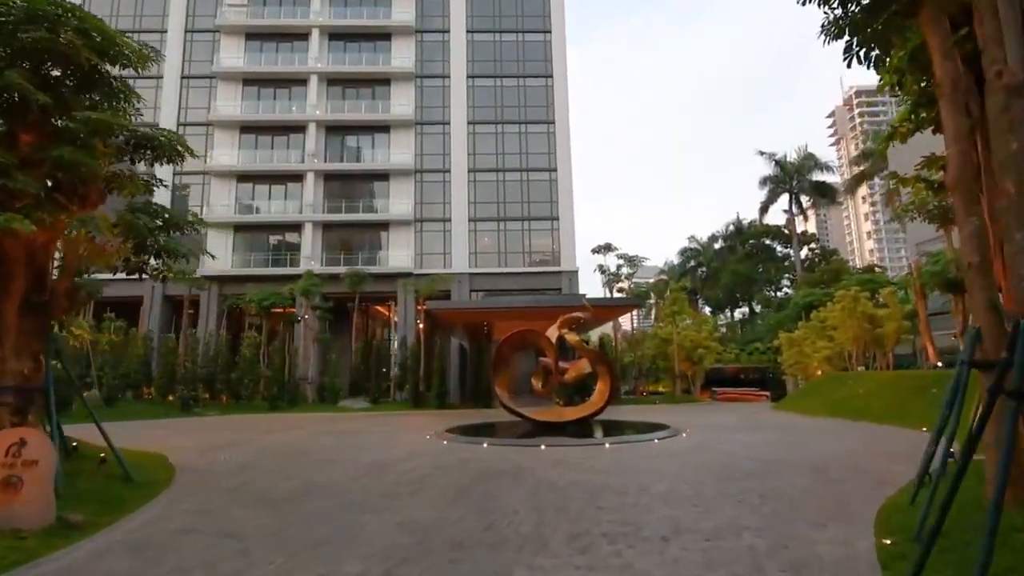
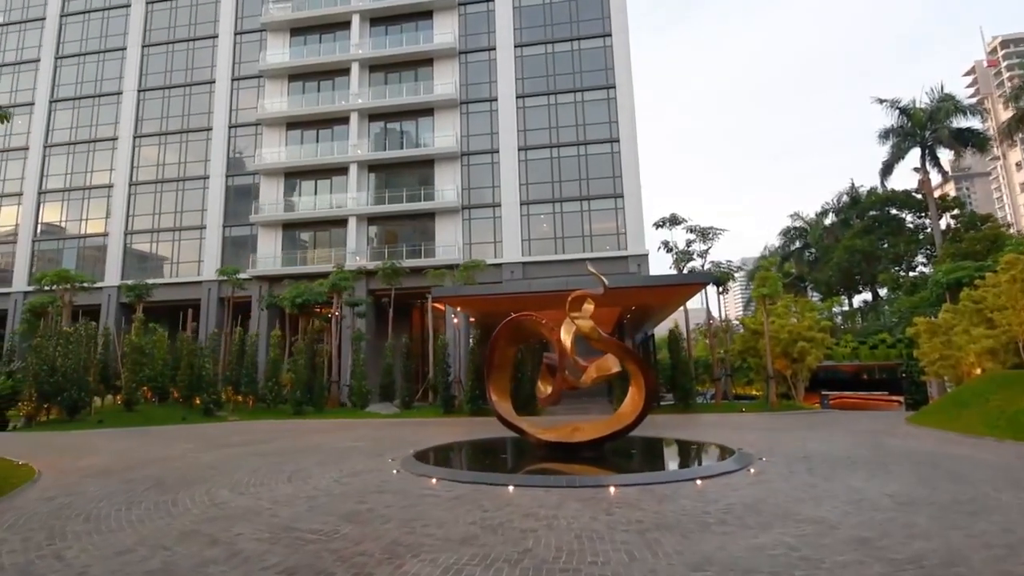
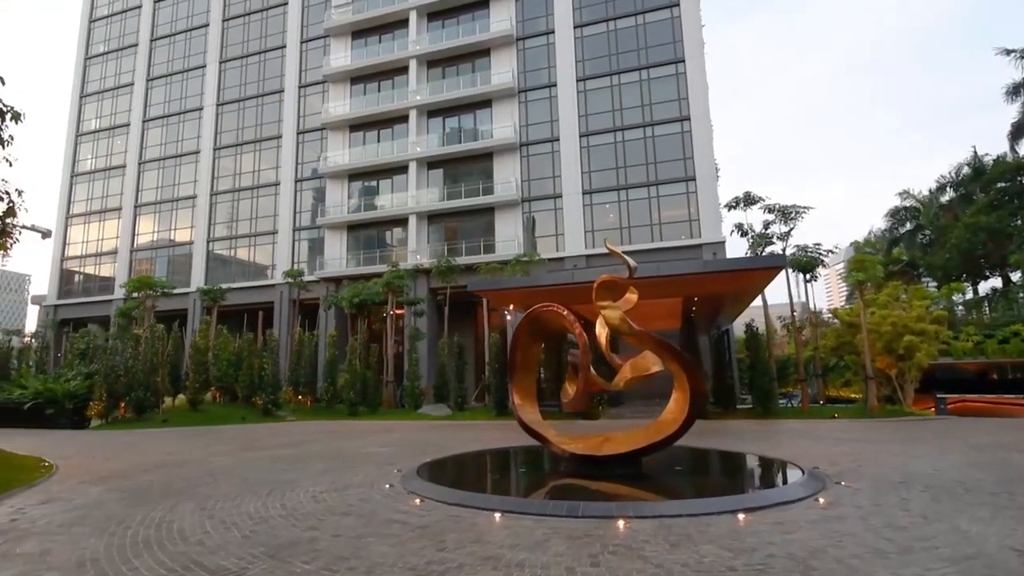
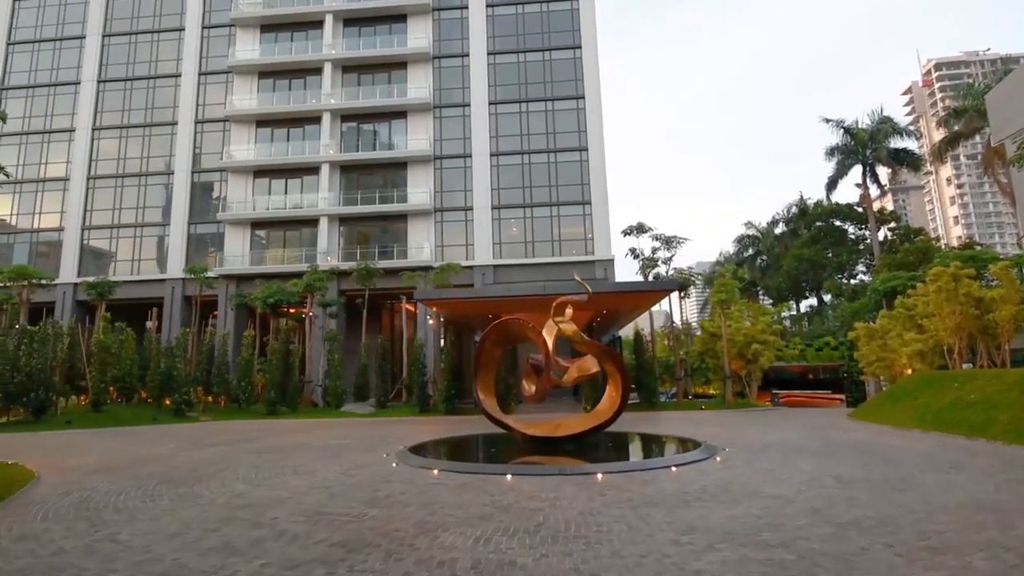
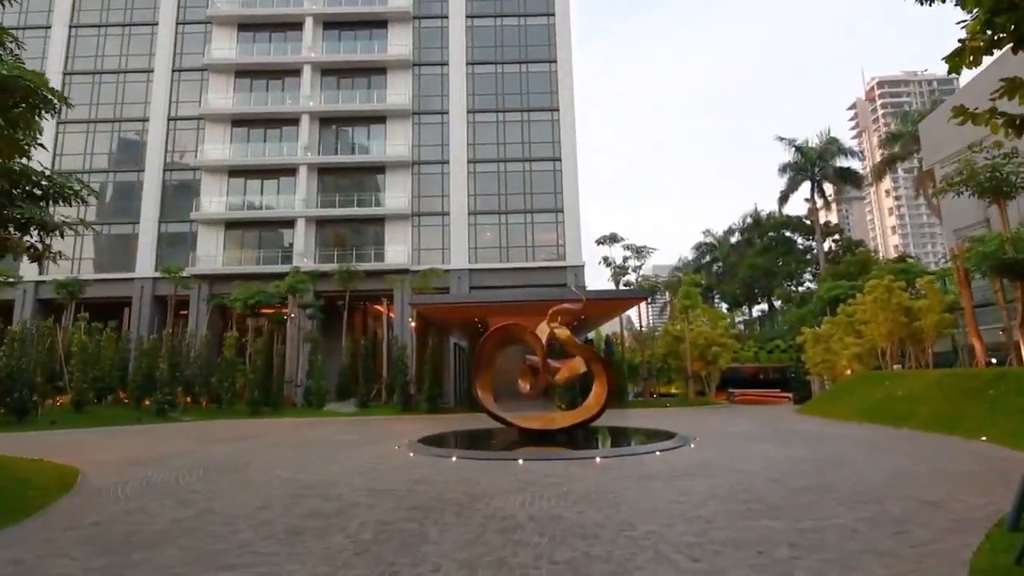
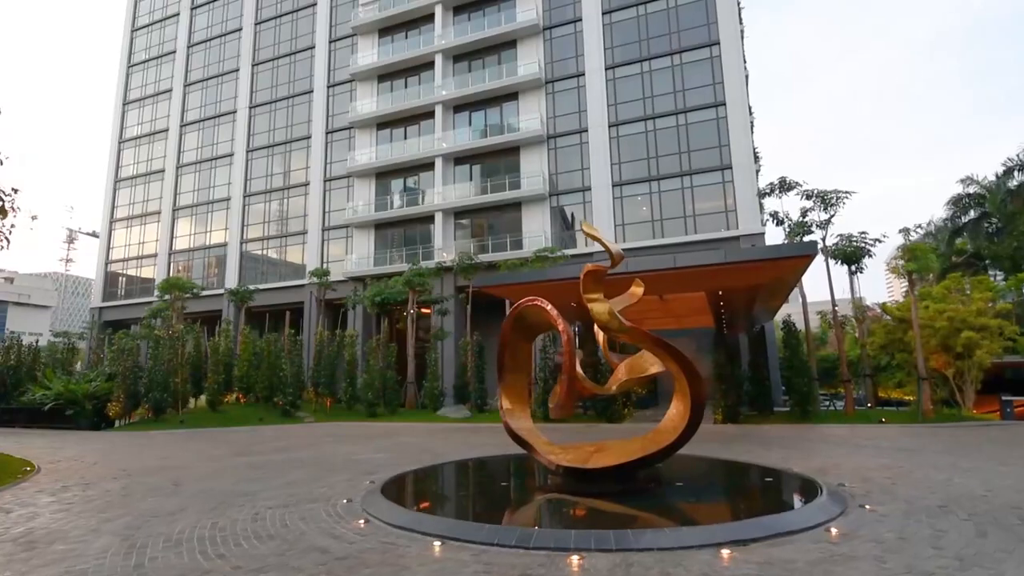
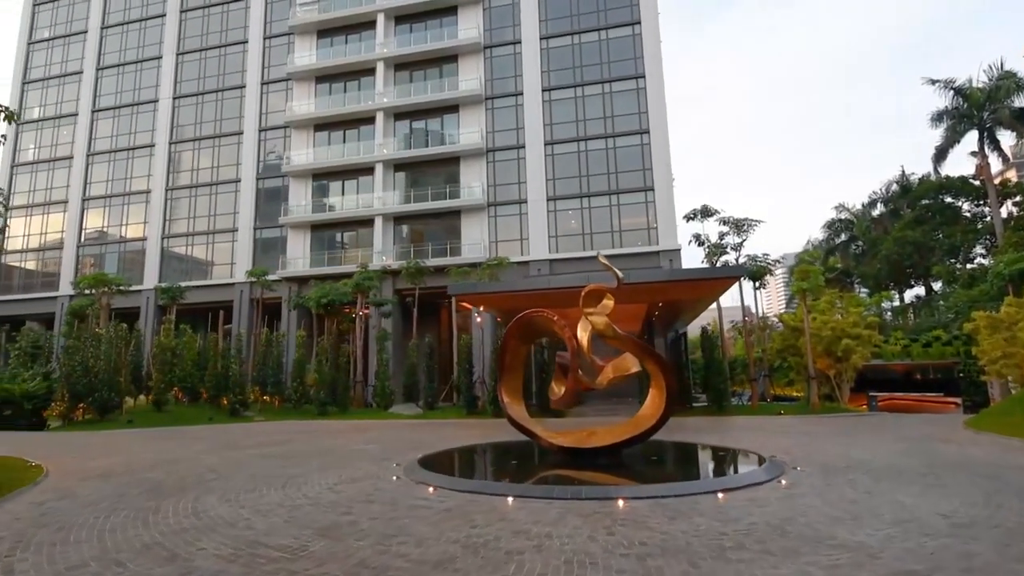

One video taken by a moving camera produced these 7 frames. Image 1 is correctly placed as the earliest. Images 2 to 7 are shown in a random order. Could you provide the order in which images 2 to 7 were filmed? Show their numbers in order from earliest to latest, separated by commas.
5, 4, 2, 7, 3, 6
